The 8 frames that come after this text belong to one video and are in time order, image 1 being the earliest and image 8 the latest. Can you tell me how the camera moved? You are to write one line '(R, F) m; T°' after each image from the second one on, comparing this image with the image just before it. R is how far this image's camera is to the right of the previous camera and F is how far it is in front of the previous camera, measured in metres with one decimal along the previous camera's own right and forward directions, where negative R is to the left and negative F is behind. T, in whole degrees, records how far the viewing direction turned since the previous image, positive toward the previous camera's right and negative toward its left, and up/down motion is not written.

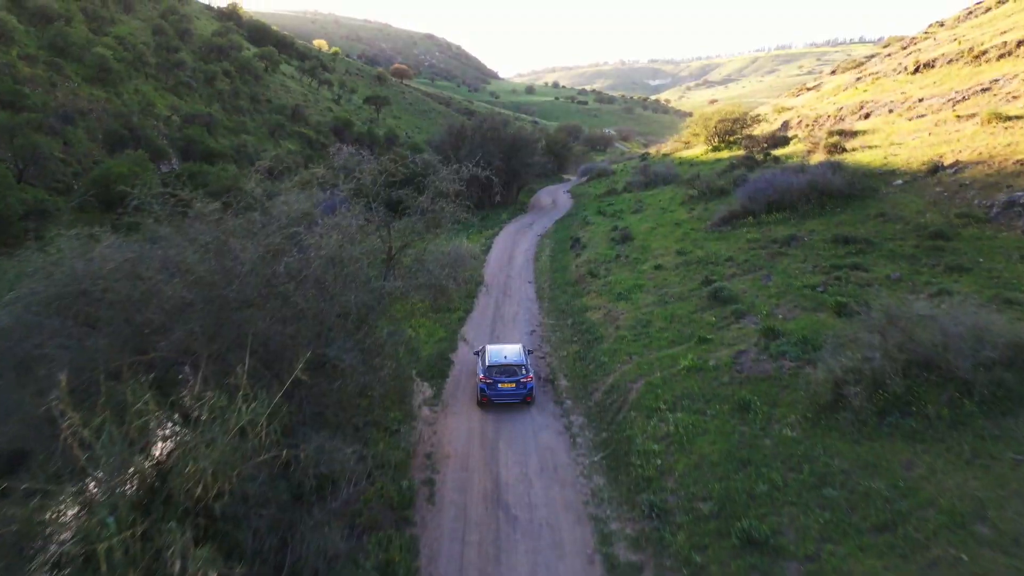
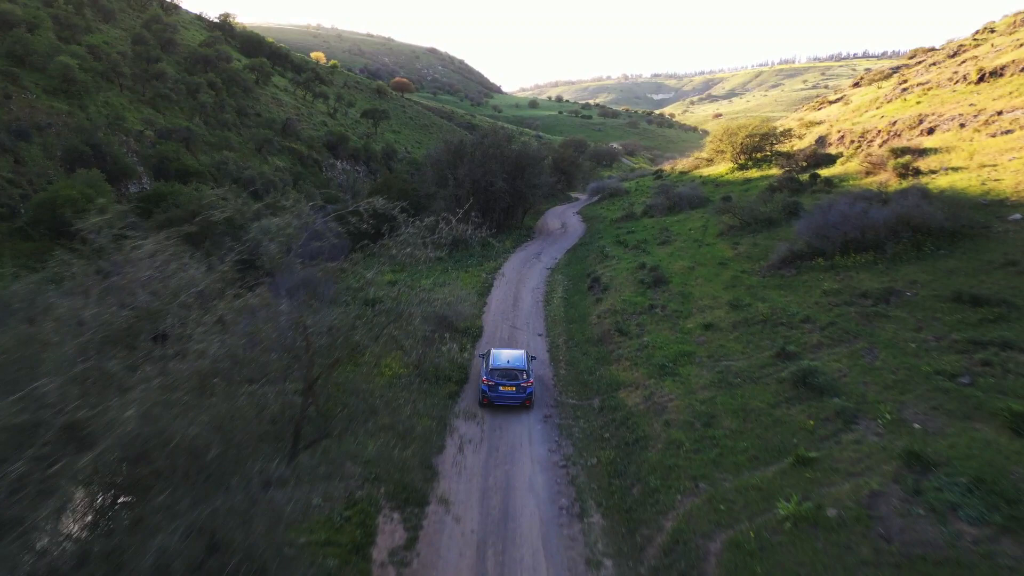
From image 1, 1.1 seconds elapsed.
(-0.1, +5.5) m; 0°
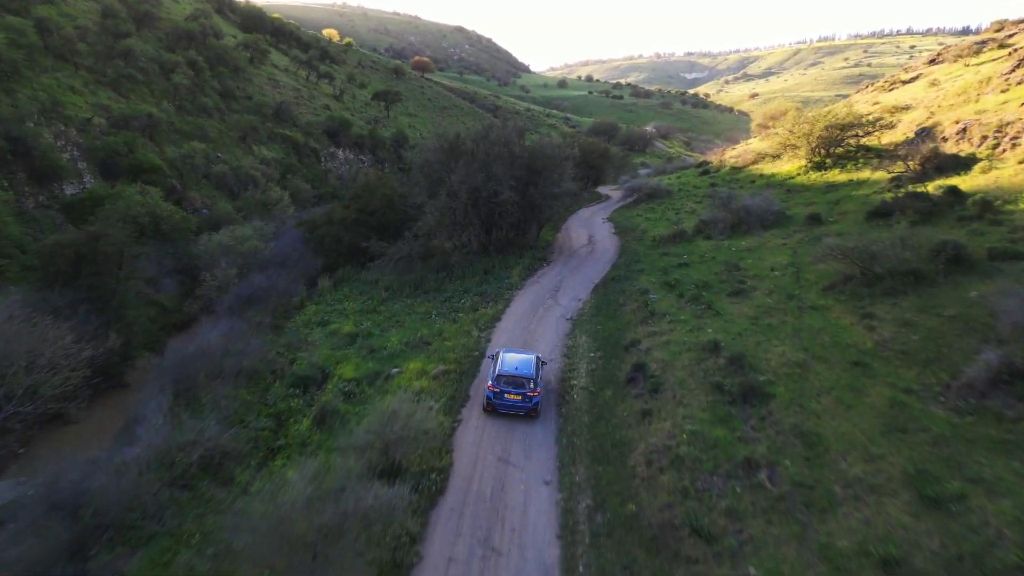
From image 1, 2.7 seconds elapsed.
(+0.7, +9.7) m; -2°
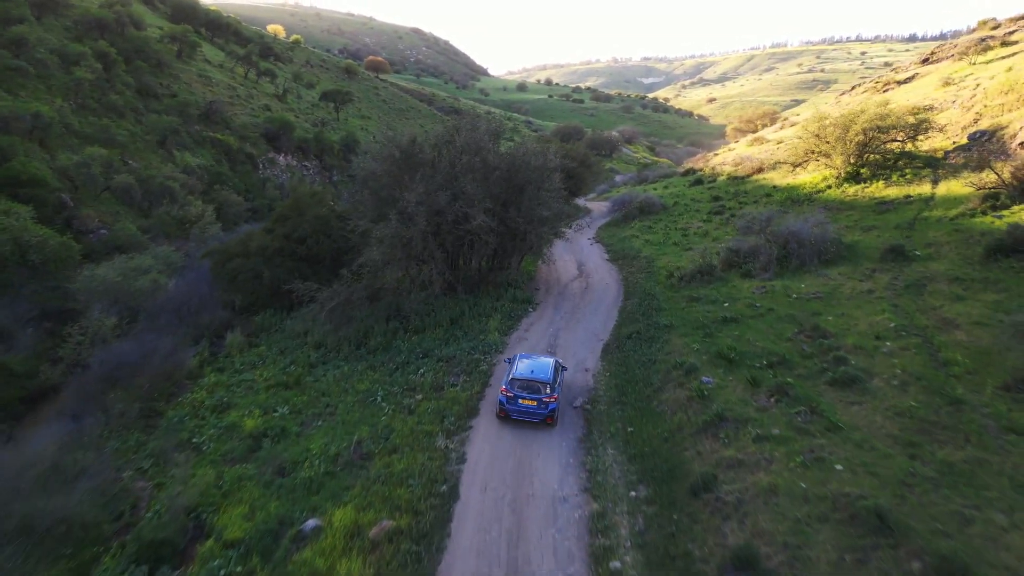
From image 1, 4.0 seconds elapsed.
(-0.5, +7.7) m; +3°
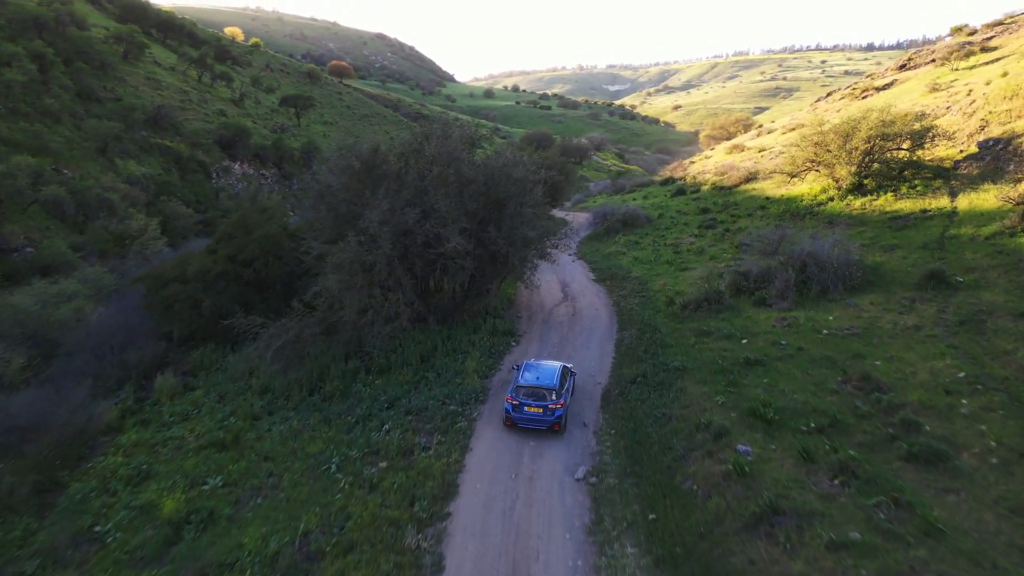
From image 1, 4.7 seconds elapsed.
(-0.3, +3.2) m; +3°
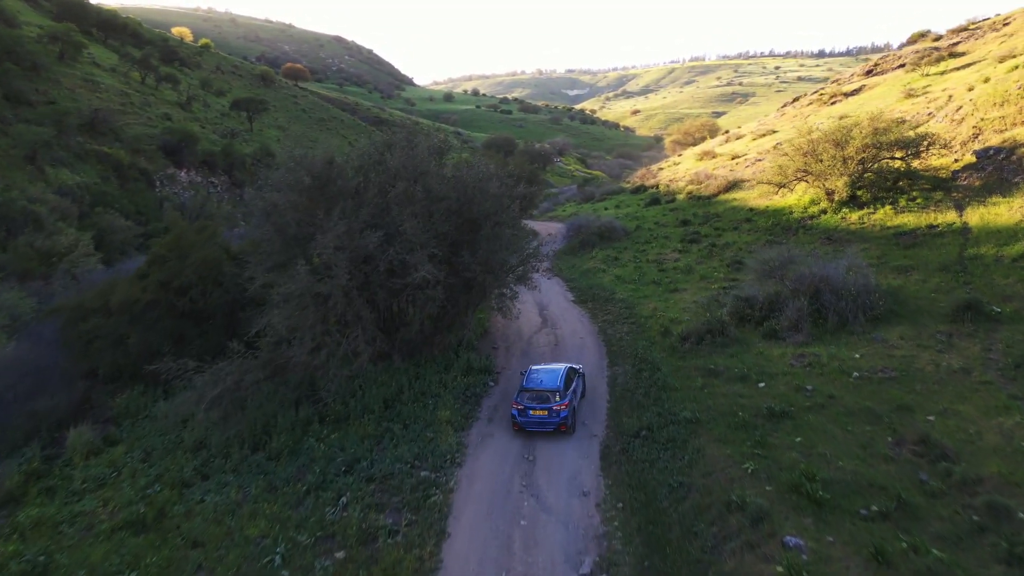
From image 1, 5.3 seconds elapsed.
(-0.4, +2.6) m; +3°
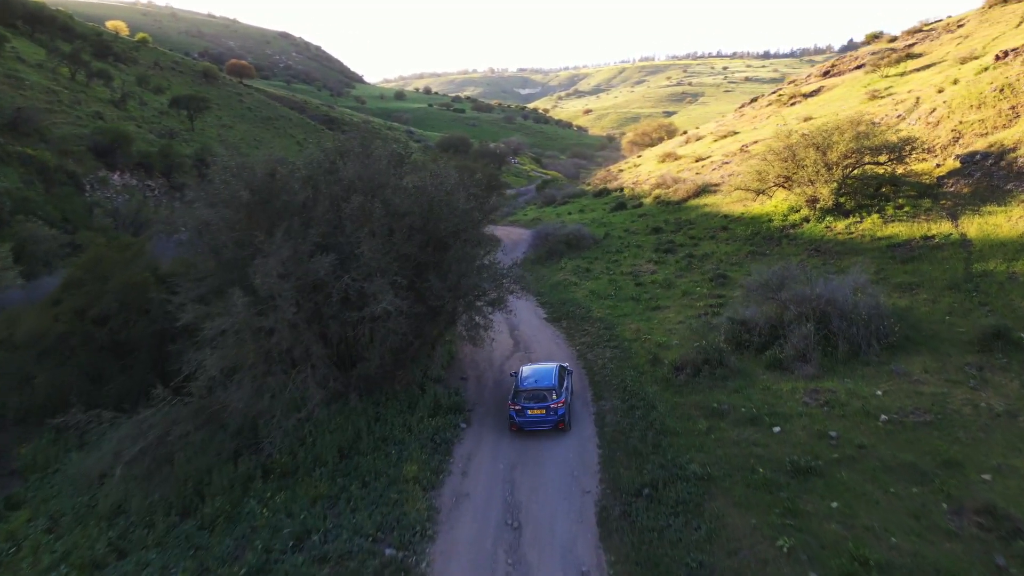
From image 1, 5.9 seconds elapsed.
(-0.4, +2.2) m; +4°
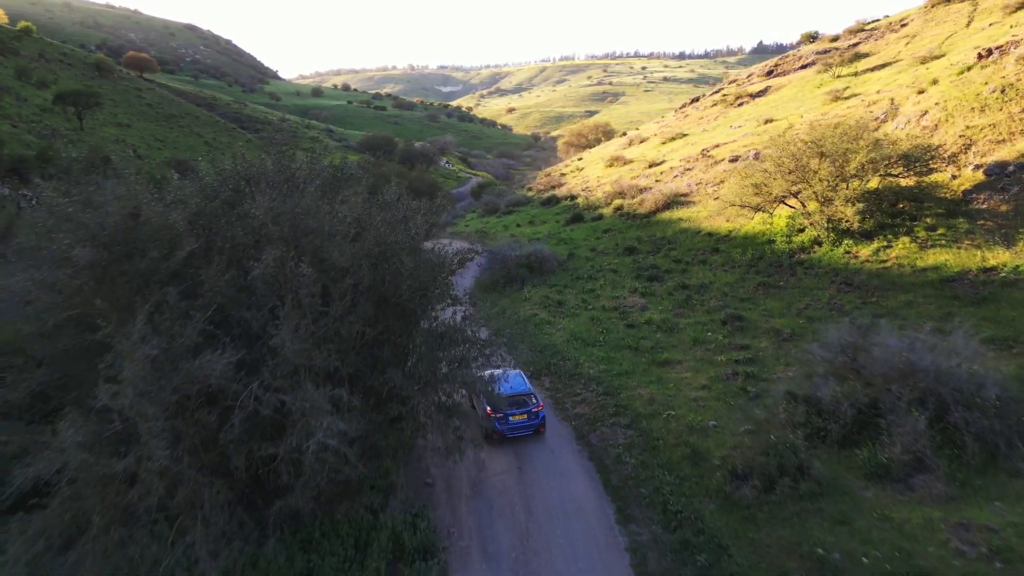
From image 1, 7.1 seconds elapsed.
(-1.0, +5.1) m; +6°
